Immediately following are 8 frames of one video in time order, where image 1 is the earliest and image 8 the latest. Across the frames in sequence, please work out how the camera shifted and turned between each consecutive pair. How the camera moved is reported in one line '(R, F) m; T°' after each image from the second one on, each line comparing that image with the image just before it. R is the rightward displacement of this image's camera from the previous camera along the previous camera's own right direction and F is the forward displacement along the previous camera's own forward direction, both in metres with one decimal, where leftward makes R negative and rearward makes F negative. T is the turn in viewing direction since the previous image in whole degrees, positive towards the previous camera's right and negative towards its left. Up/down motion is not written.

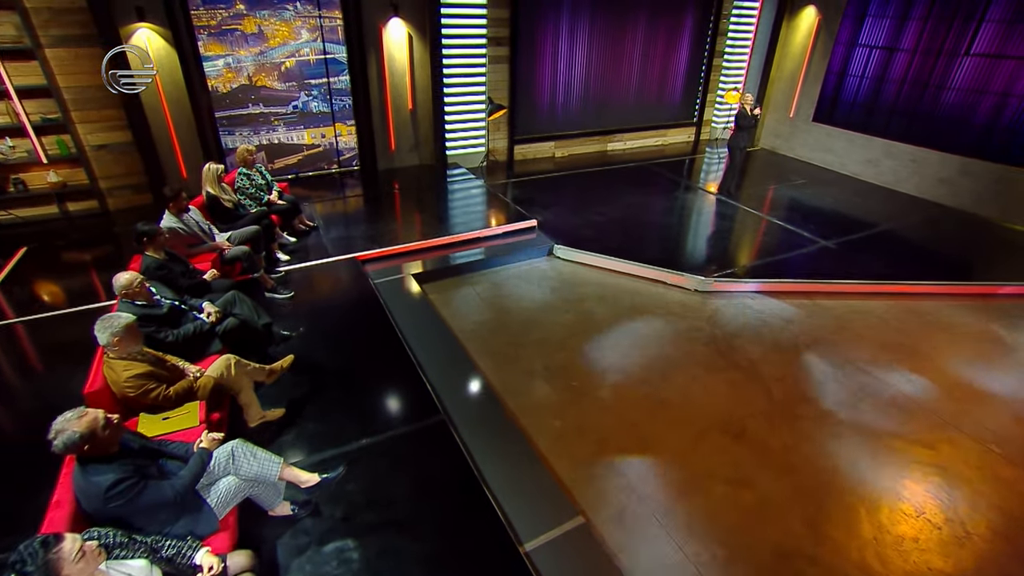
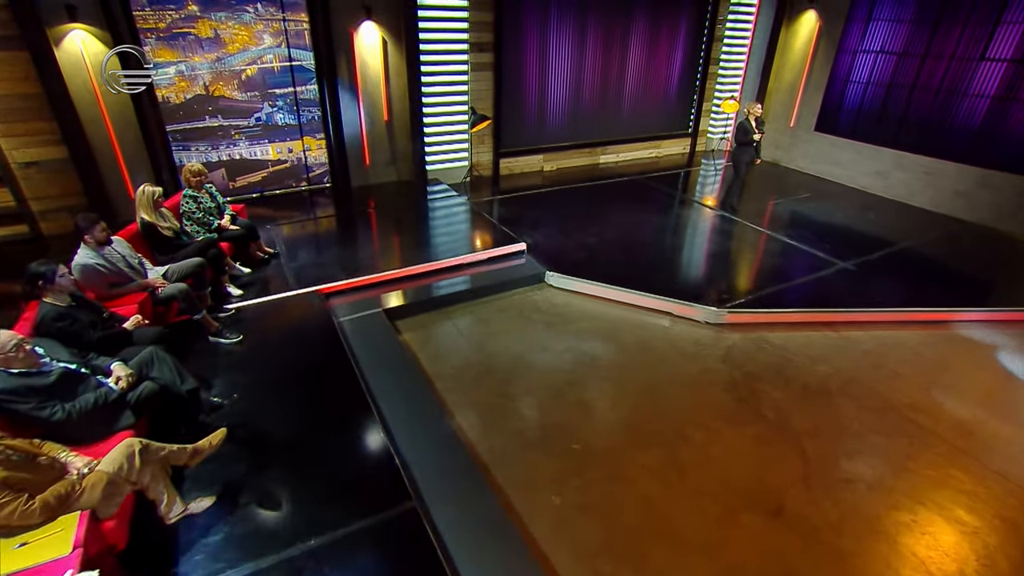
(0.0, +0.6) m; +1°
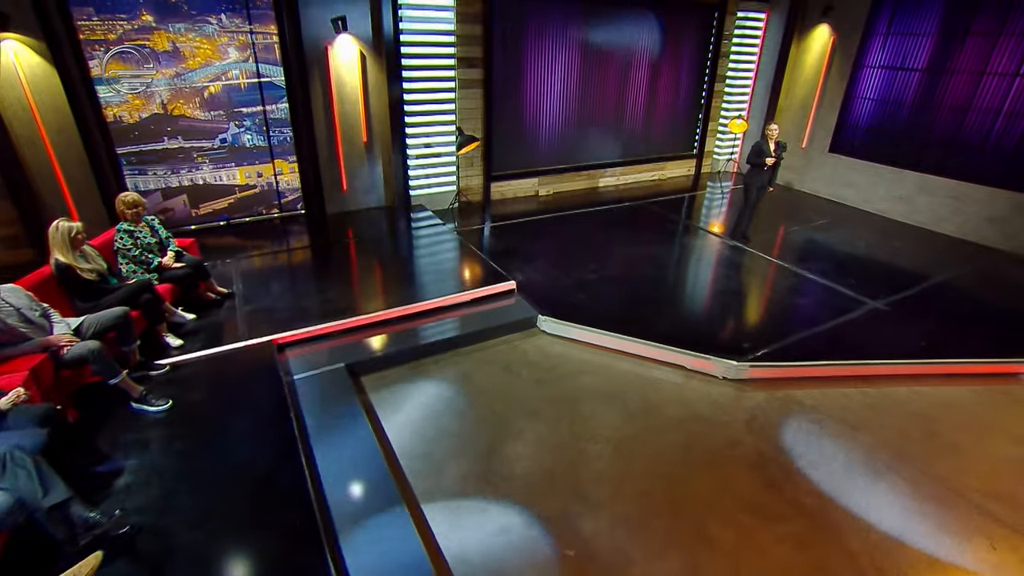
(+0.1, +0.6) m; 0°
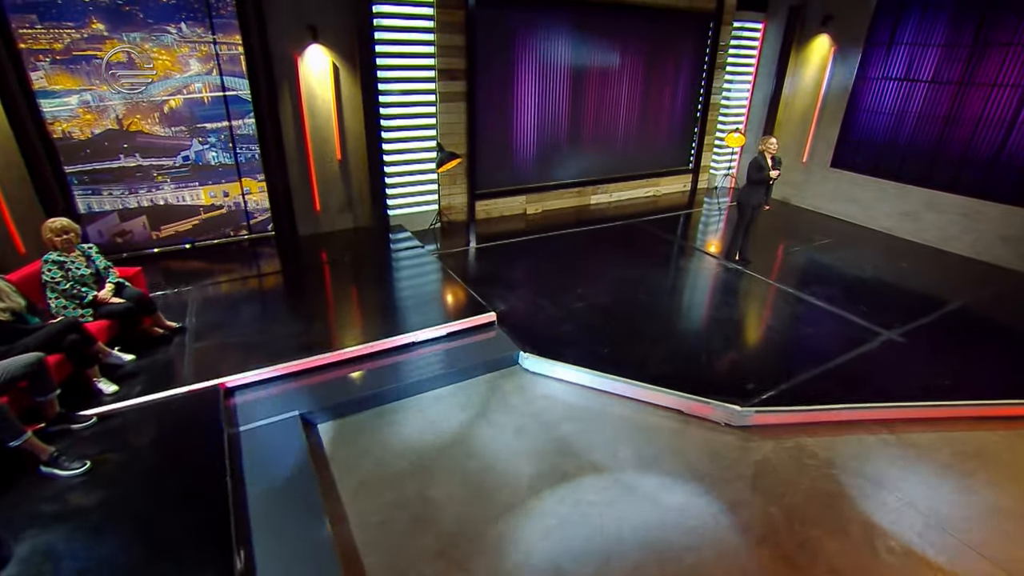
(+0.1, +0.4) m; 0°
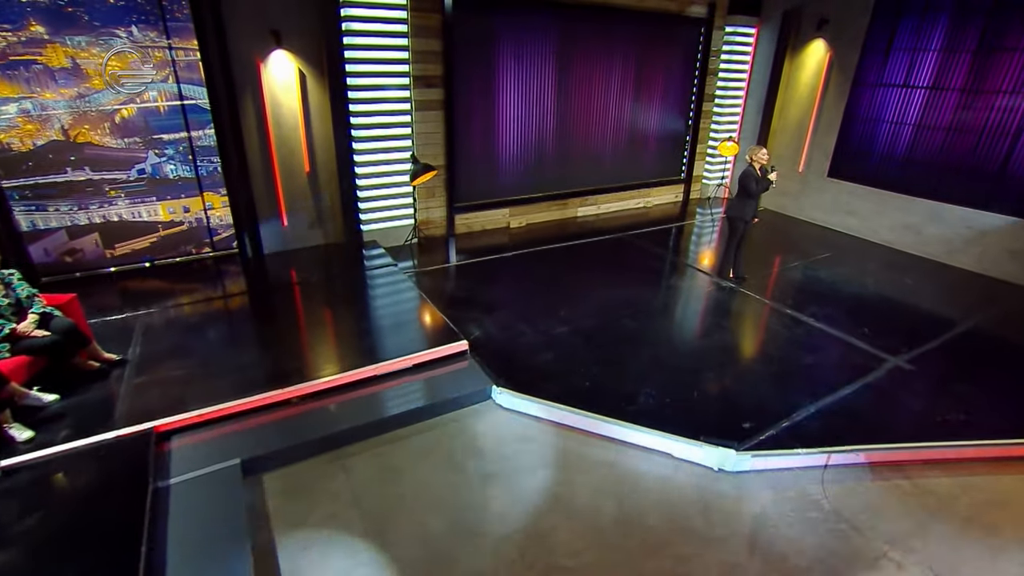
(+0.1, +0.3) m; 0°
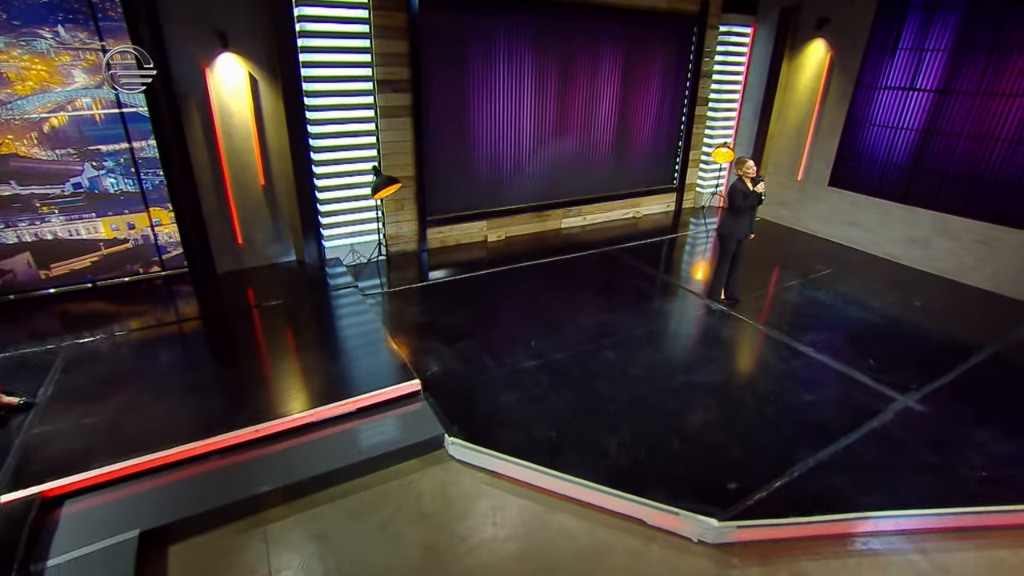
(+0.2, +0.4) m; 0°
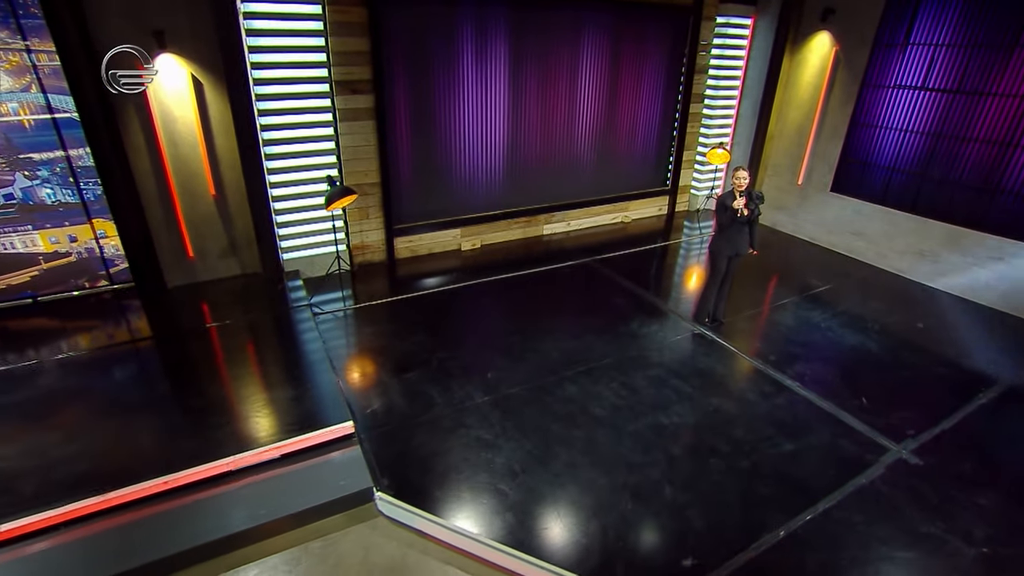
(+0.3, +0.3) m; -1°
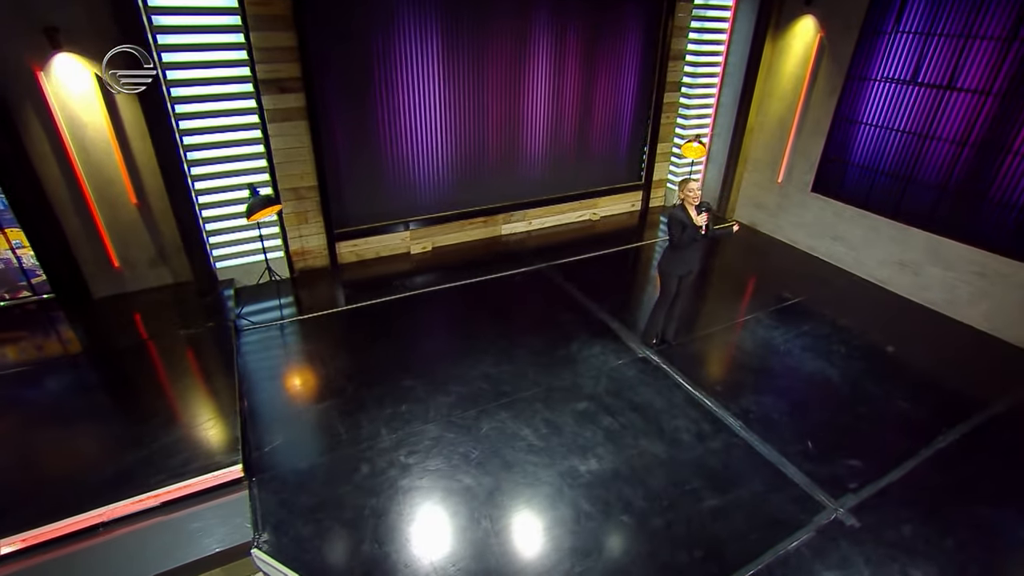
(+0.5, +0.3) m; -1°
